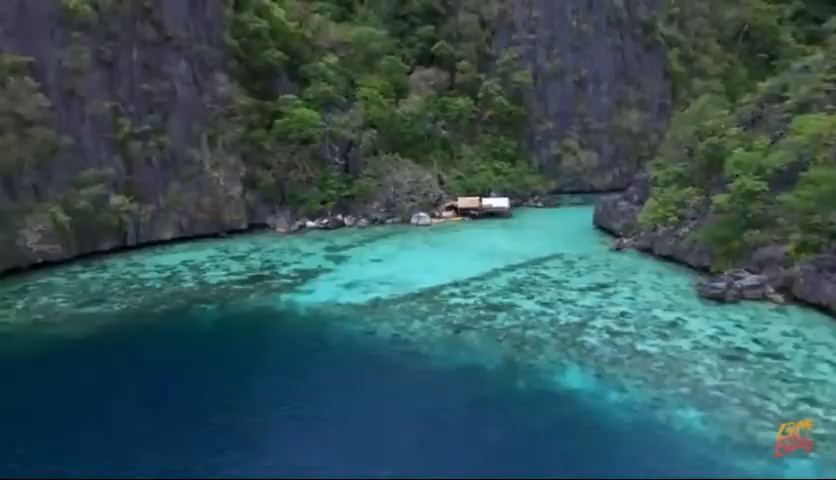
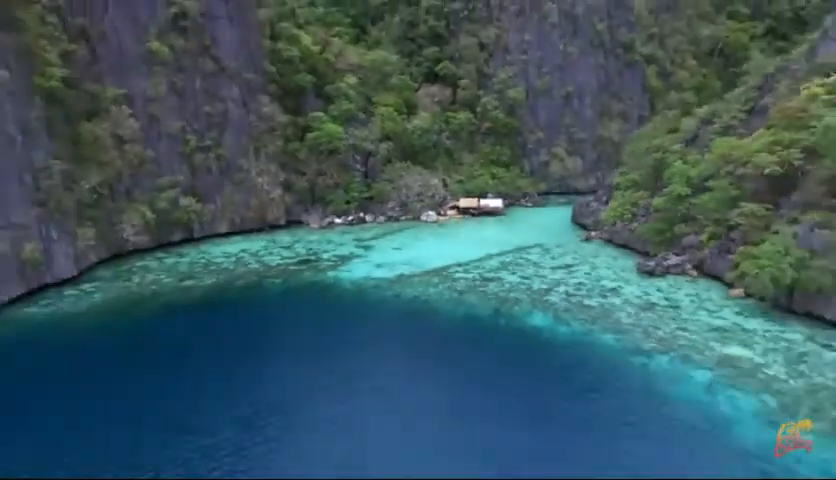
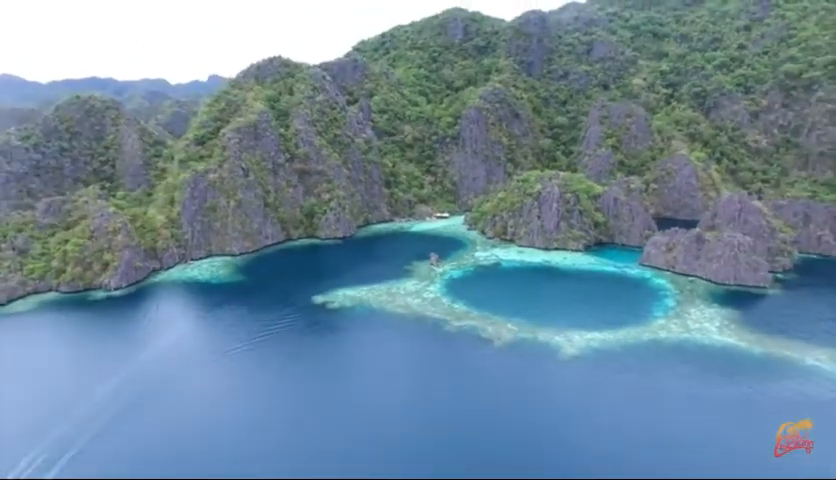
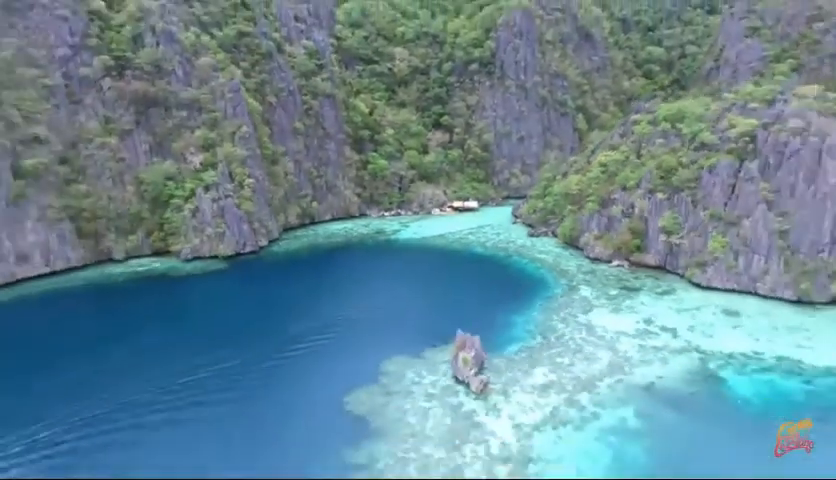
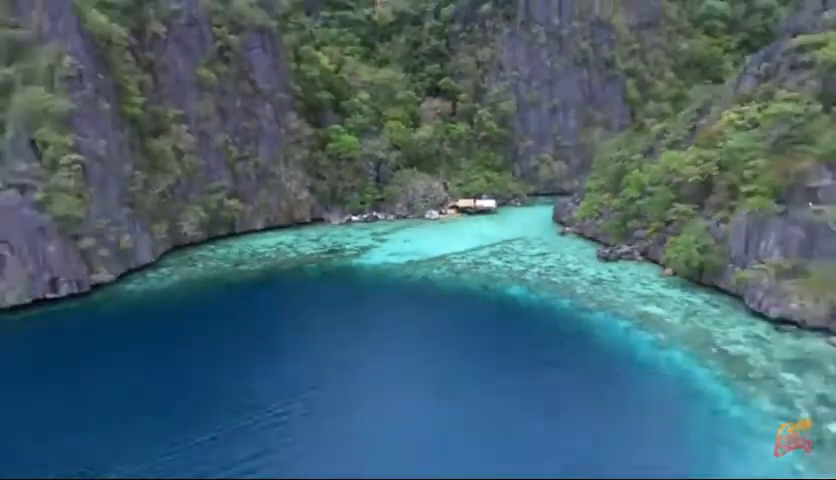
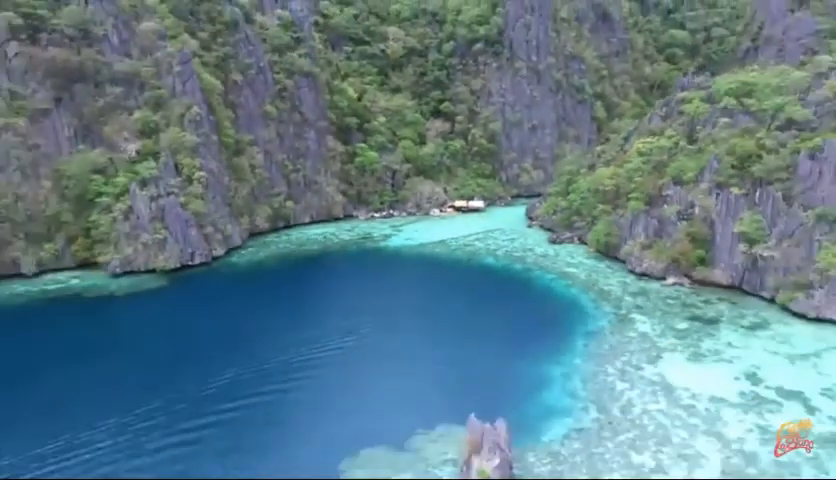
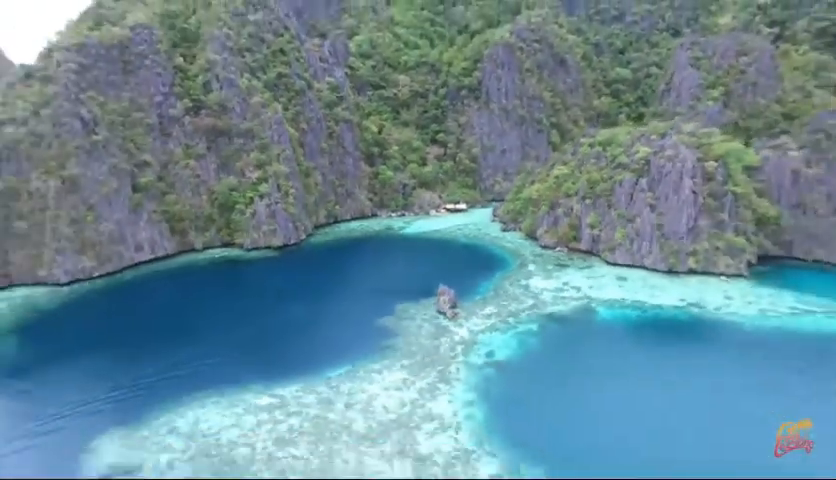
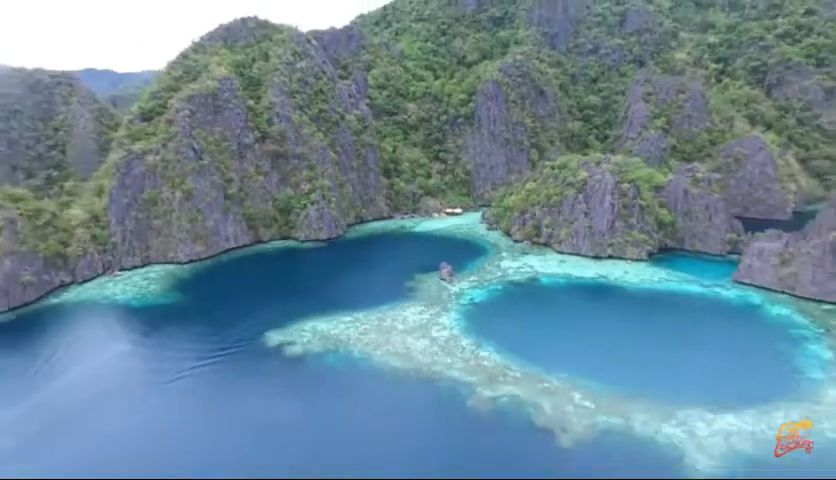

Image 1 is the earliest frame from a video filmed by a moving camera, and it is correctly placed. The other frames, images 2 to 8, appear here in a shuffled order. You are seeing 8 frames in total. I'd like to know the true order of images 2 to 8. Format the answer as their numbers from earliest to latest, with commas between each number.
2, 5, 6, 4, 7, 8, 3
